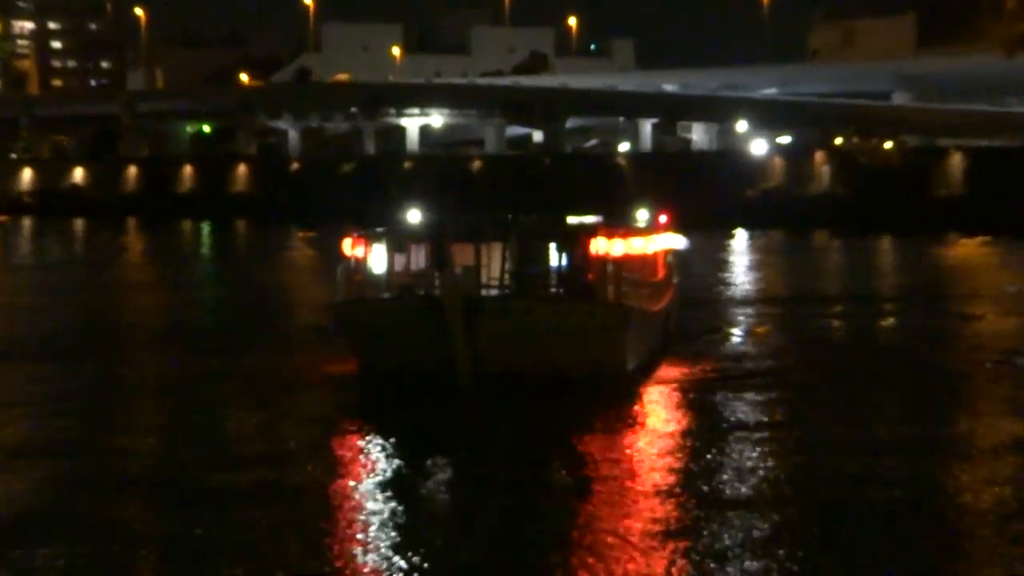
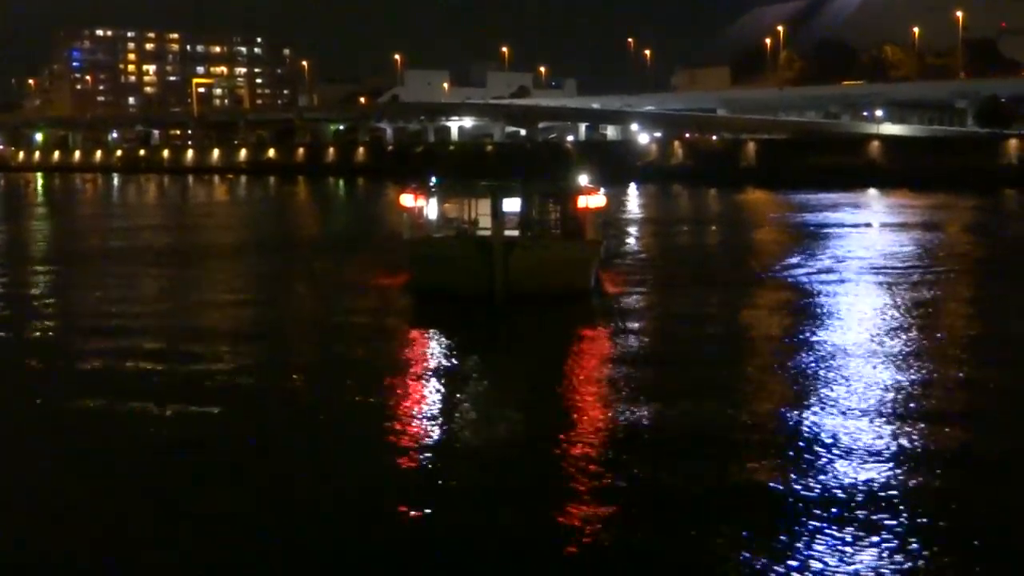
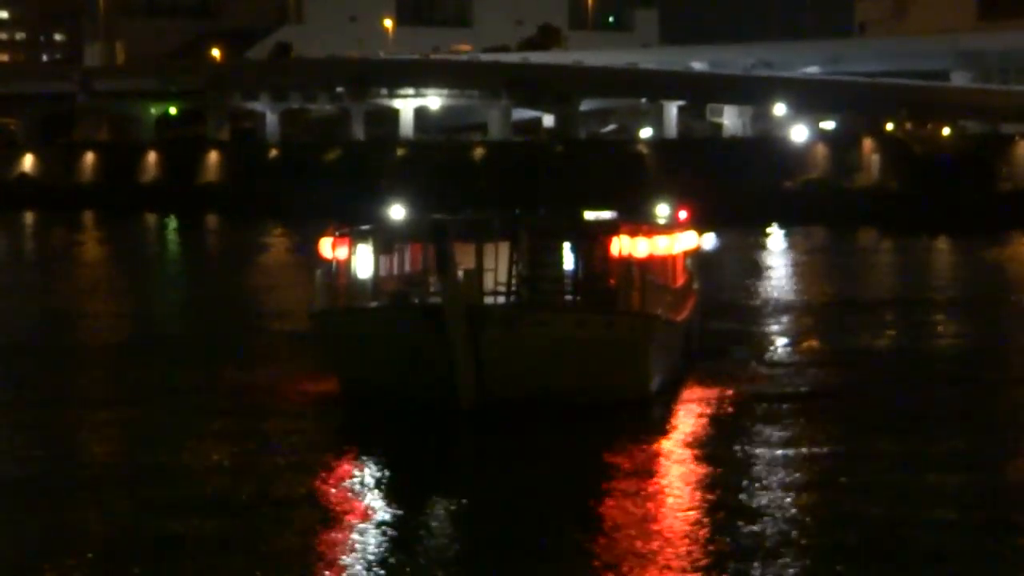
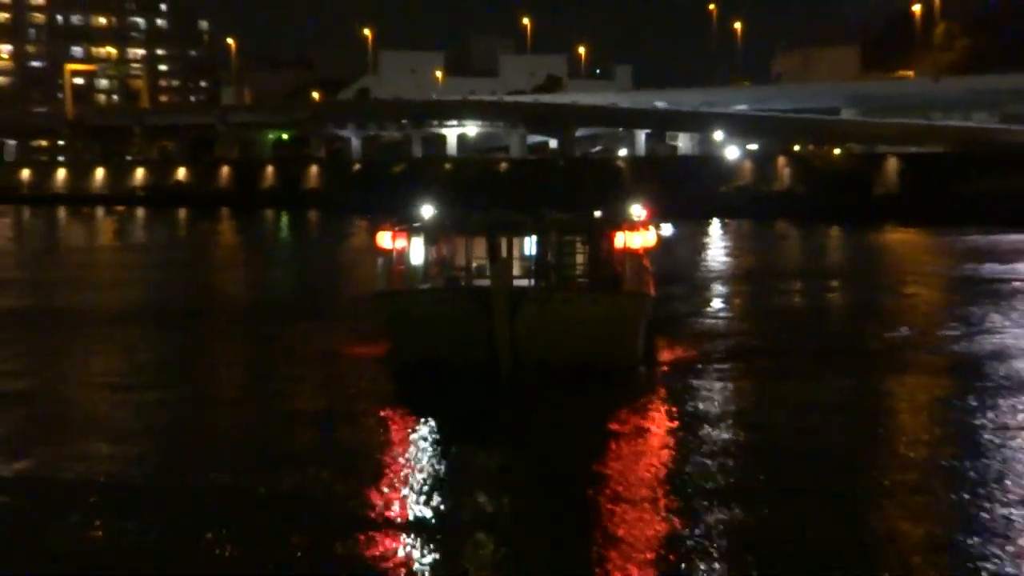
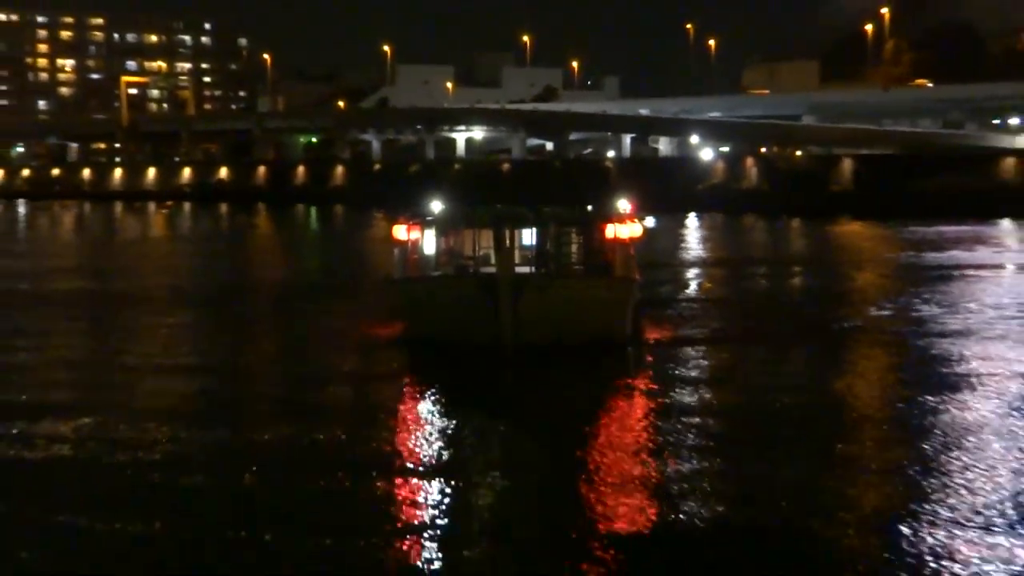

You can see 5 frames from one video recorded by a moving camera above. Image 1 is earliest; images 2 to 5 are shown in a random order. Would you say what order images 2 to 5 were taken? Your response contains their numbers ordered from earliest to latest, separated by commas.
3, 4, 5, 2
